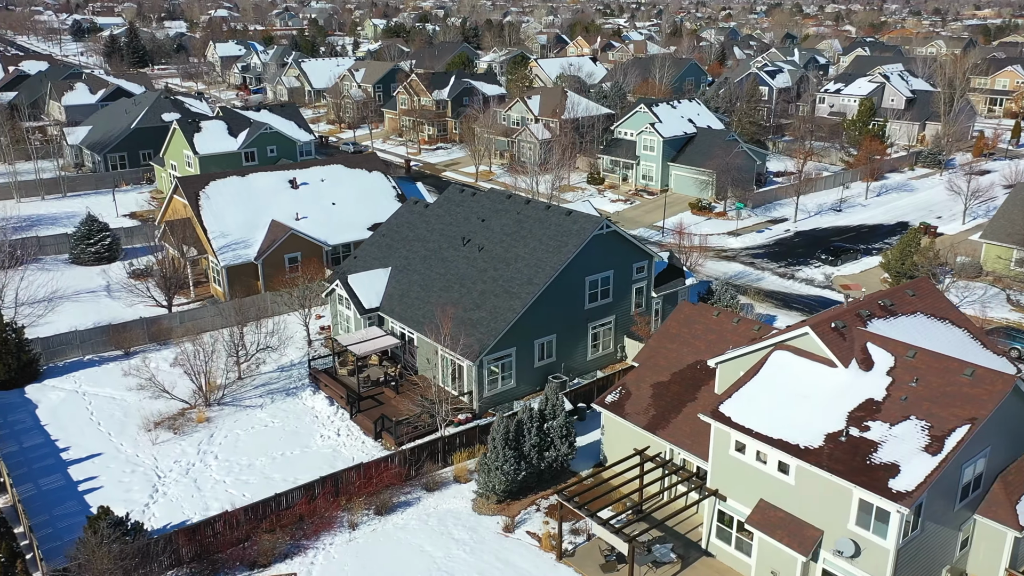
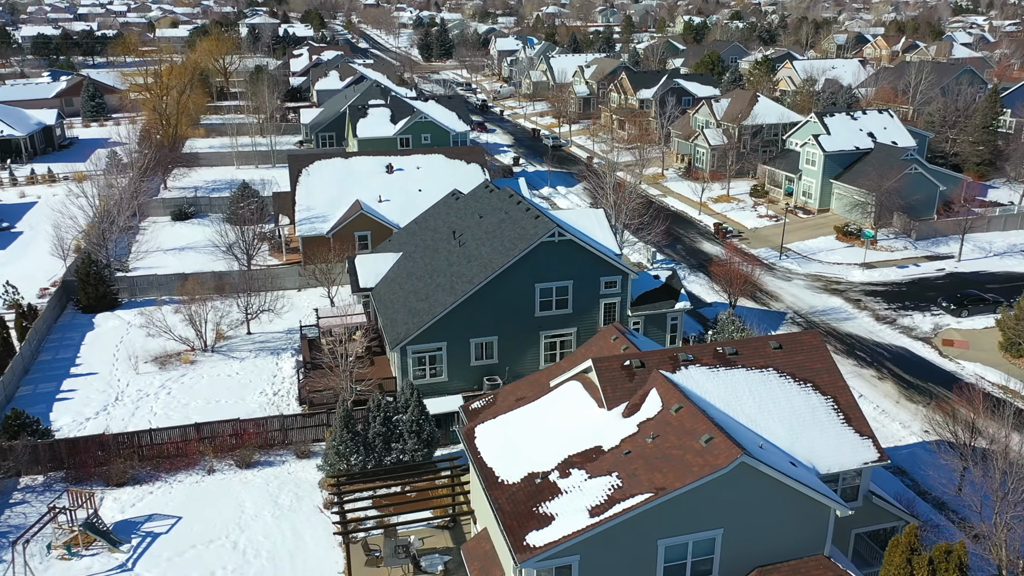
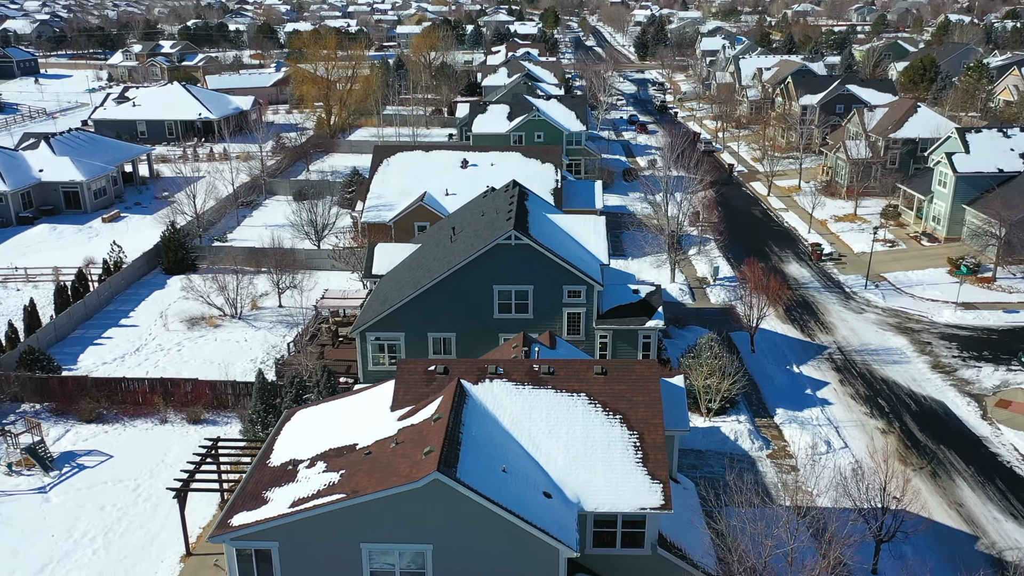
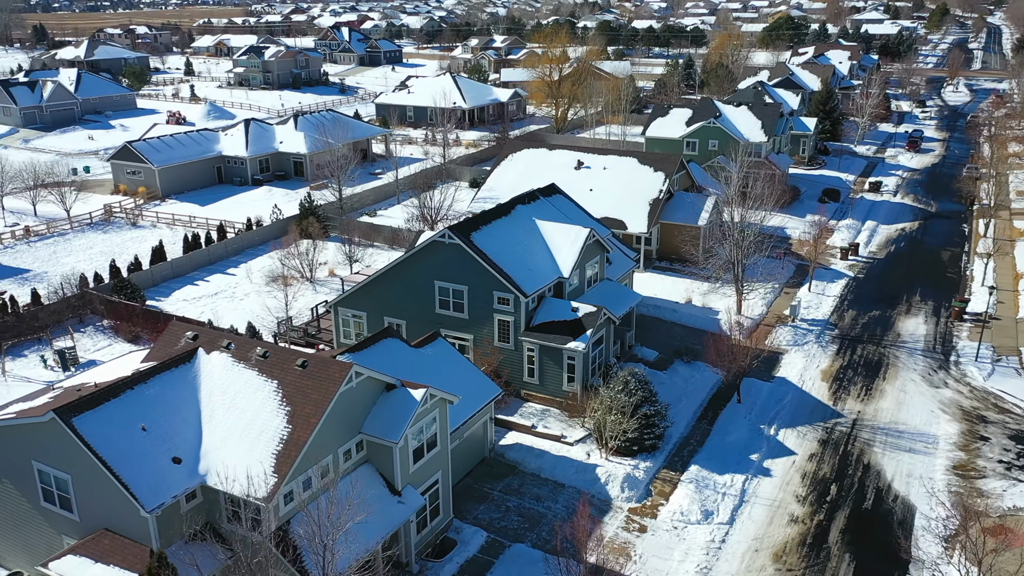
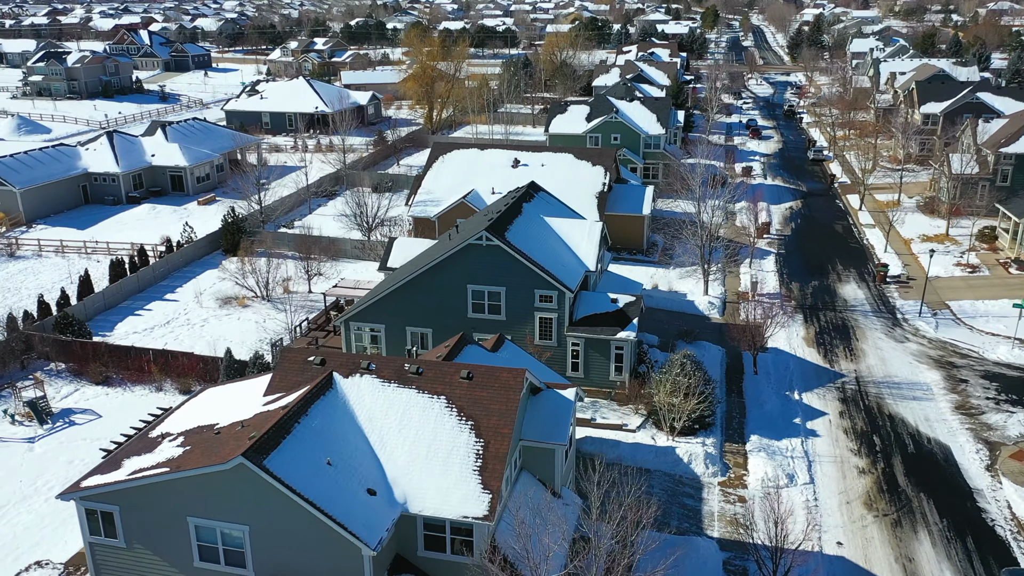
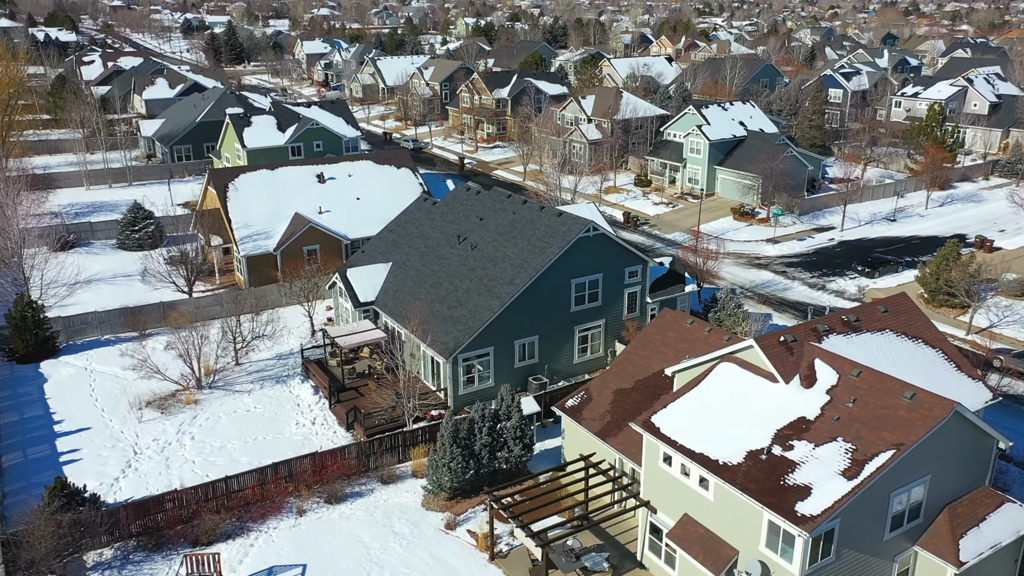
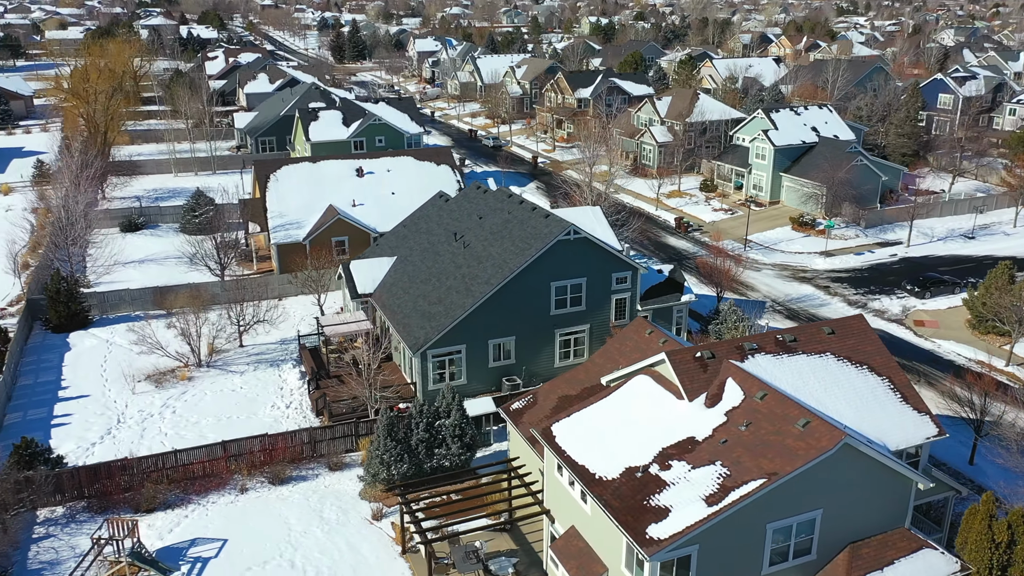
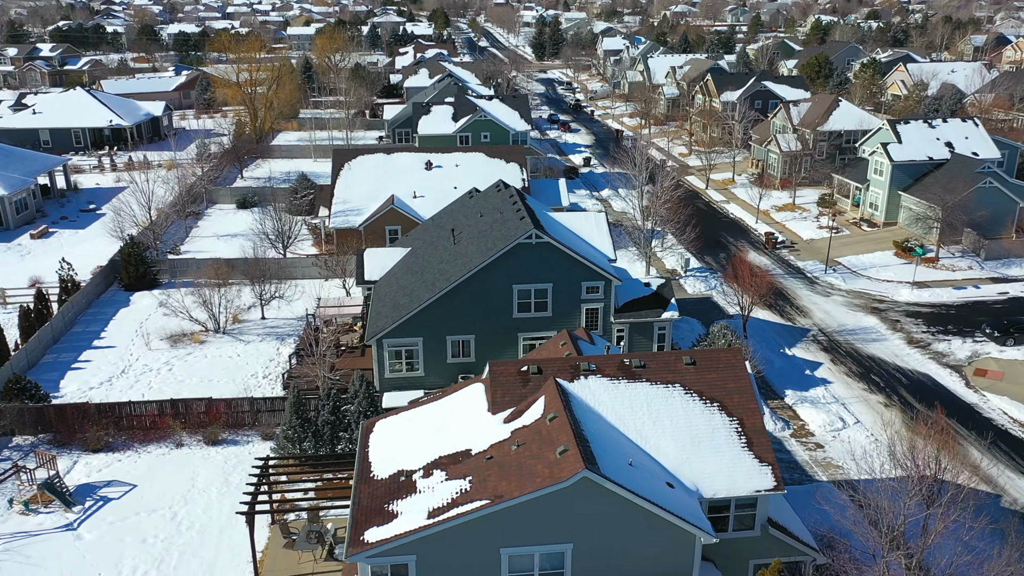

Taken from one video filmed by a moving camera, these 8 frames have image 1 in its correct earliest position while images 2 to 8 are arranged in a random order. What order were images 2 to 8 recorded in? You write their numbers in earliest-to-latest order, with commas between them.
6, 7, 2, 8, 3, 5, 4
